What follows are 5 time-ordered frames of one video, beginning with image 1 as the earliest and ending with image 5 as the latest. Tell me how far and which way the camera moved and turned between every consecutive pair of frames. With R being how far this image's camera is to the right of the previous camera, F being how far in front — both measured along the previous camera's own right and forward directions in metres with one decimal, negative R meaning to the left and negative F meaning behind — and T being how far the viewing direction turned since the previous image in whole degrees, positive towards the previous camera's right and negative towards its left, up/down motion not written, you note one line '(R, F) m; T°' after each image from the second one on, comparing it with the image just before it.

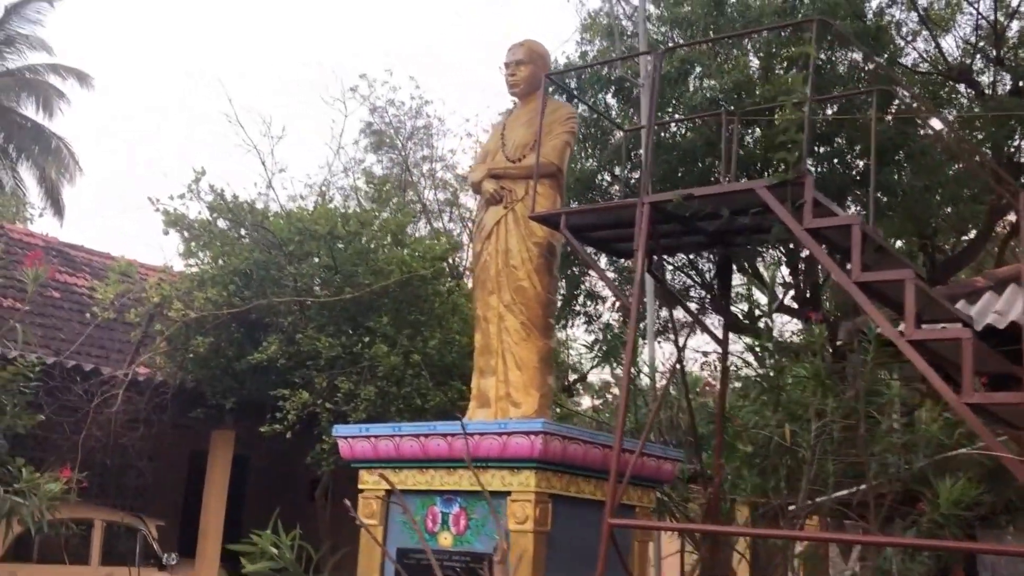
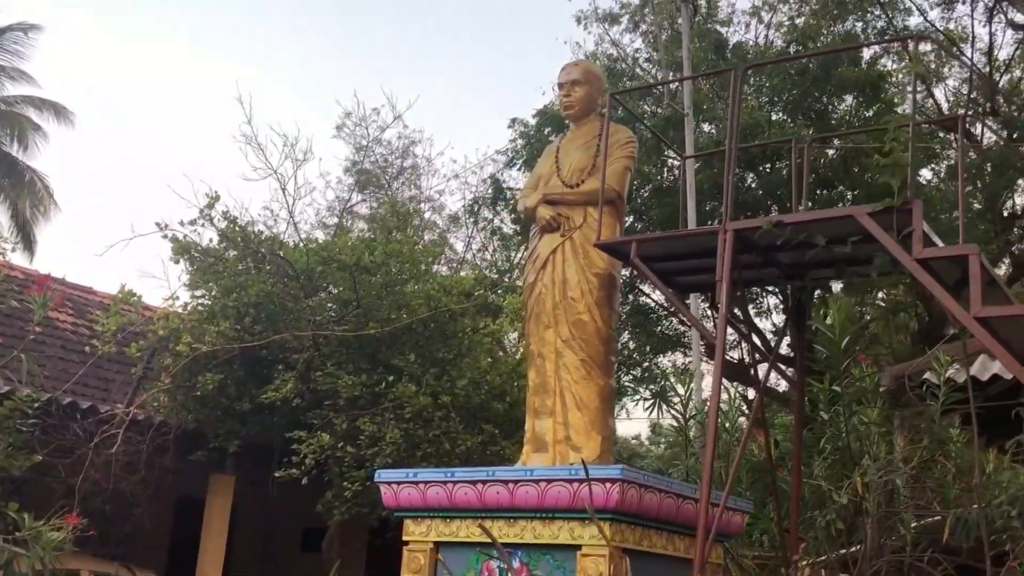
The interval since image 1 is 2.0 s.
(-0.5, +0.5) m; +2°
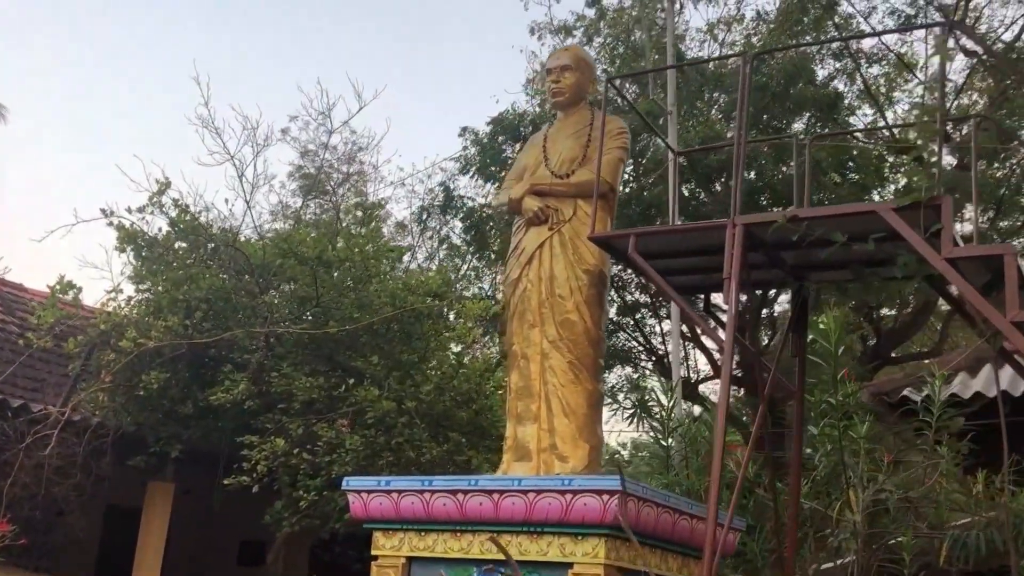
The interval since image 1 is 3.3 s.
(-0.2, +0.4) m; +3°
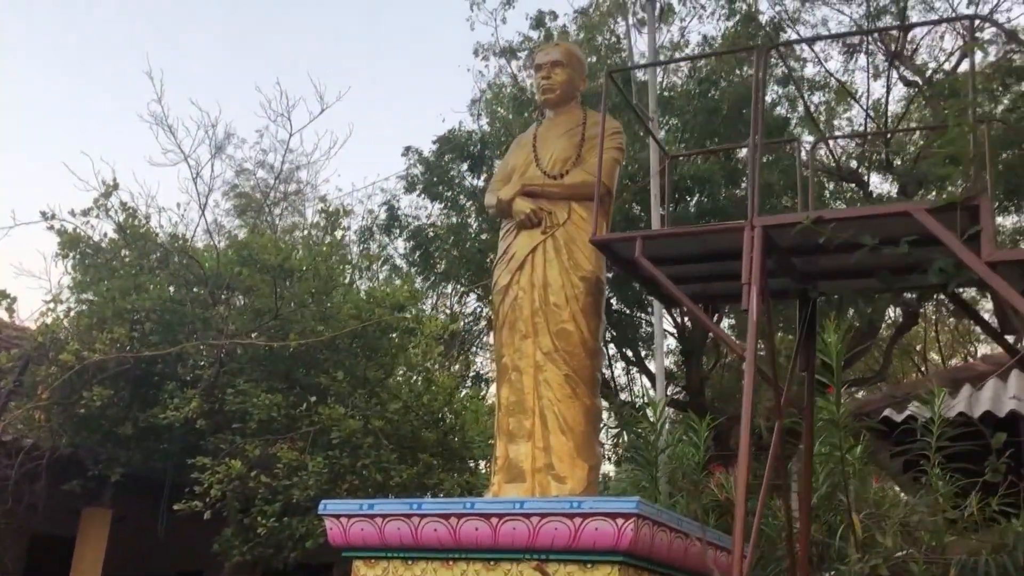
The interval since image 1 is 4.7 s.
(-0.3, +0.4) m; +4°
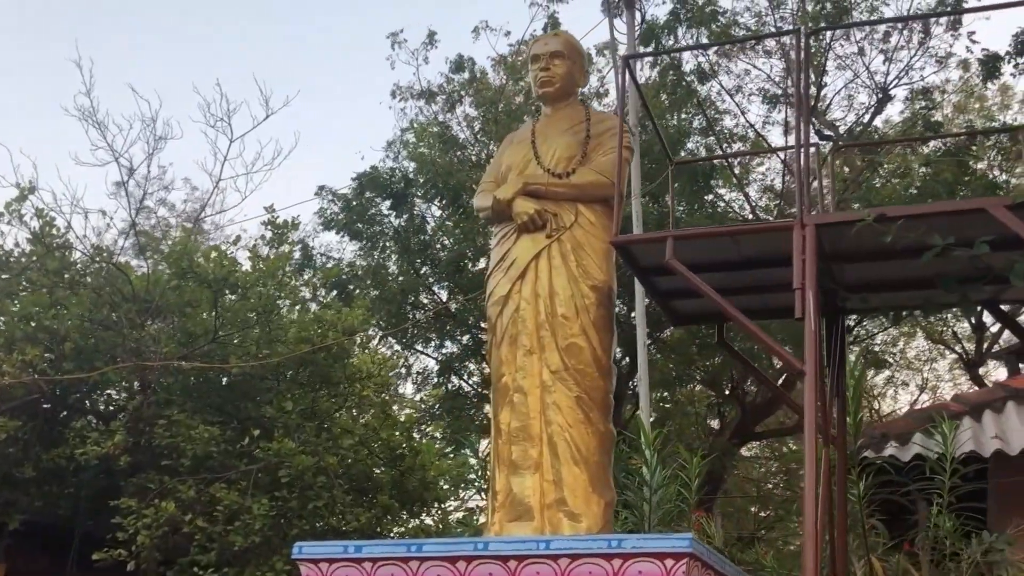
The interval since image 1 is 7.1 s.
(-0.4, +0.7) m; +5°
